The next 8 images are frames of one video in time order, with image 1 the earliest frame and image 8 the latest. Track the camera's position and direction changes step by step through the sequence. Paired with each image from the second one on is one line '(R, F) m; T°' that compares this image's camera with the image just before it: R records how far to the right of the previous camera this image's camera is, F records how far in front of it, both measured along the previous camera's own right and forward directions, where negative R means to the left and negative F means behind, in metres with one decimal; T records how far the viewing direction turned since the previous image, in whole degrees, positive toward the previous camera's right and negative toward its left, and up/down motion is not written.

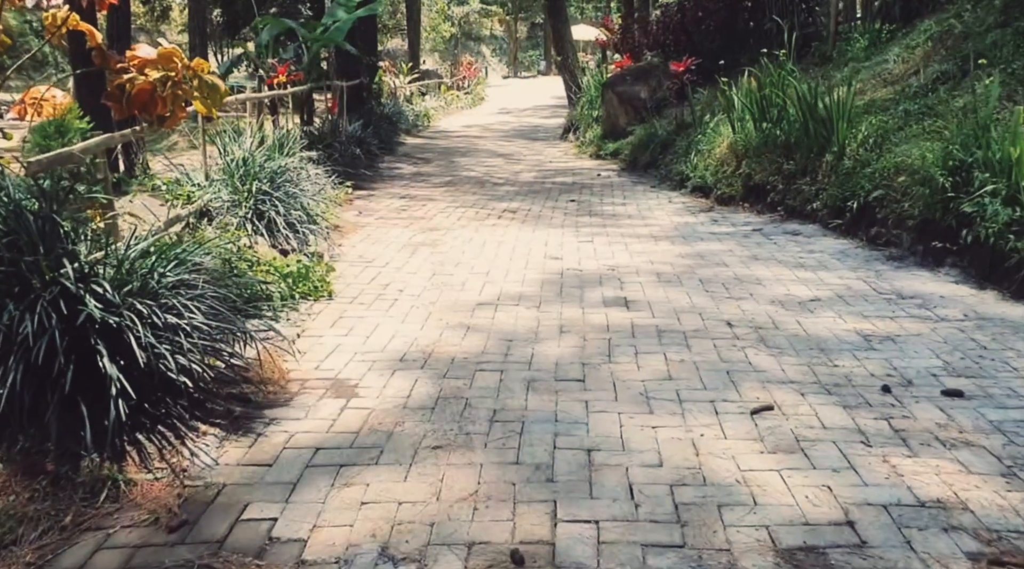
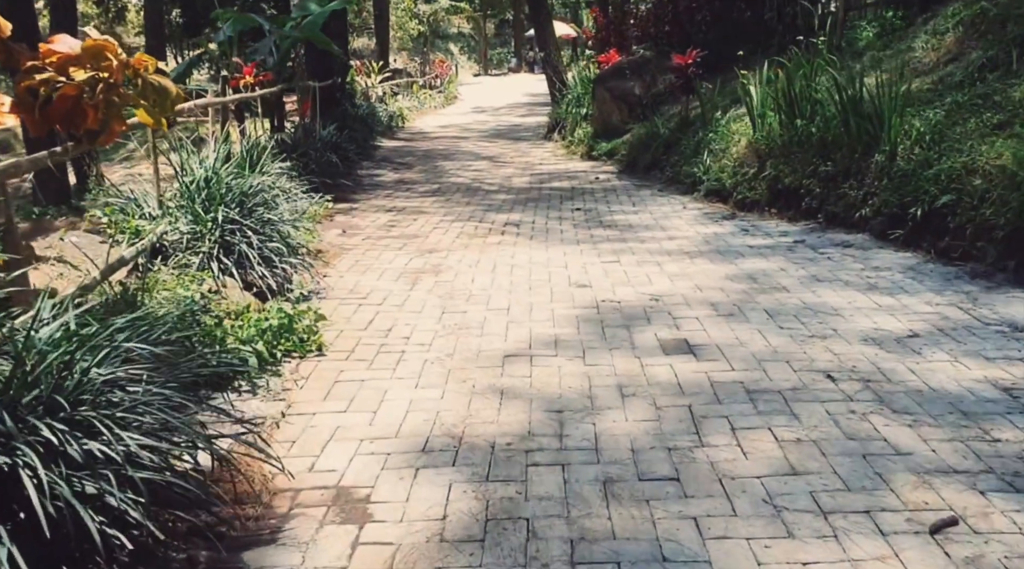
(-0.3, +1.0) m; +2°
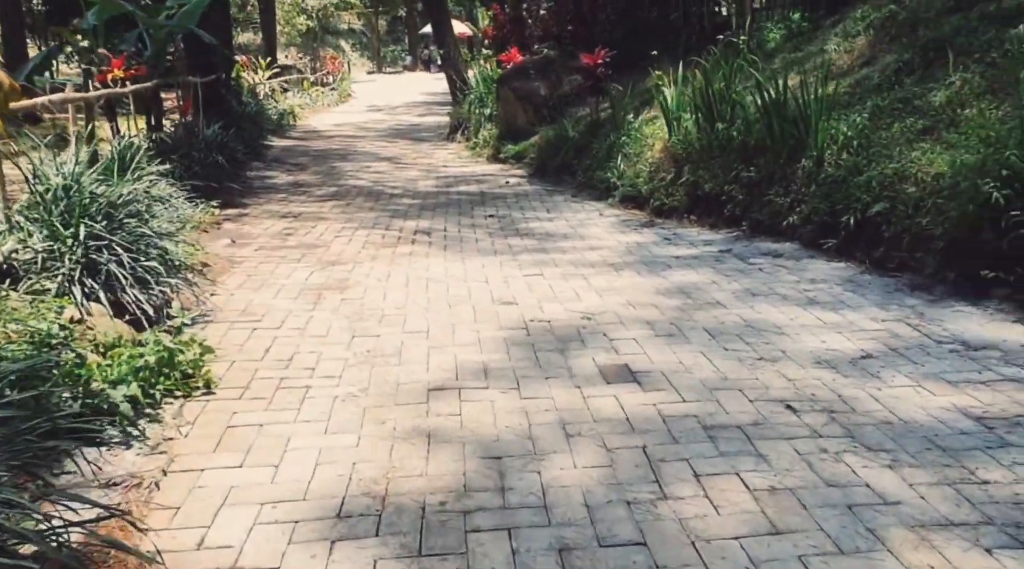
(-0.1, +0.4) m; +6°
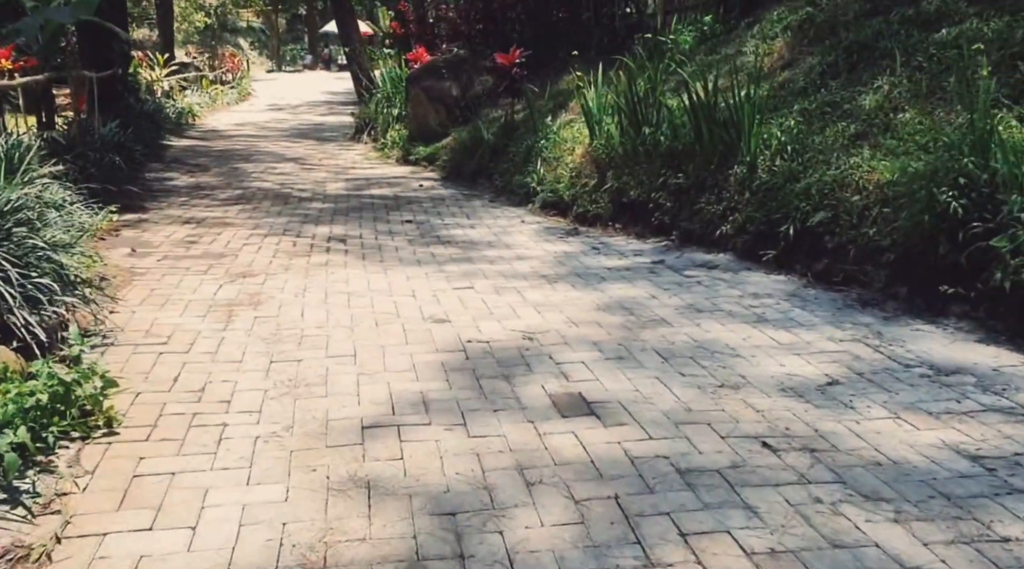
(-0.1, +0.4) m; +6°
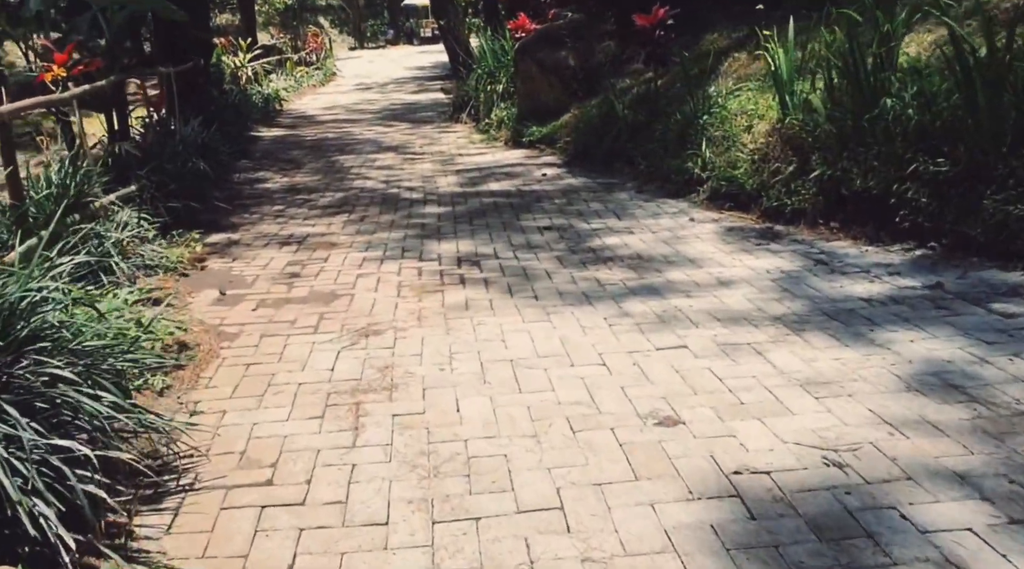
(-0.6, +1.6) m; -5°
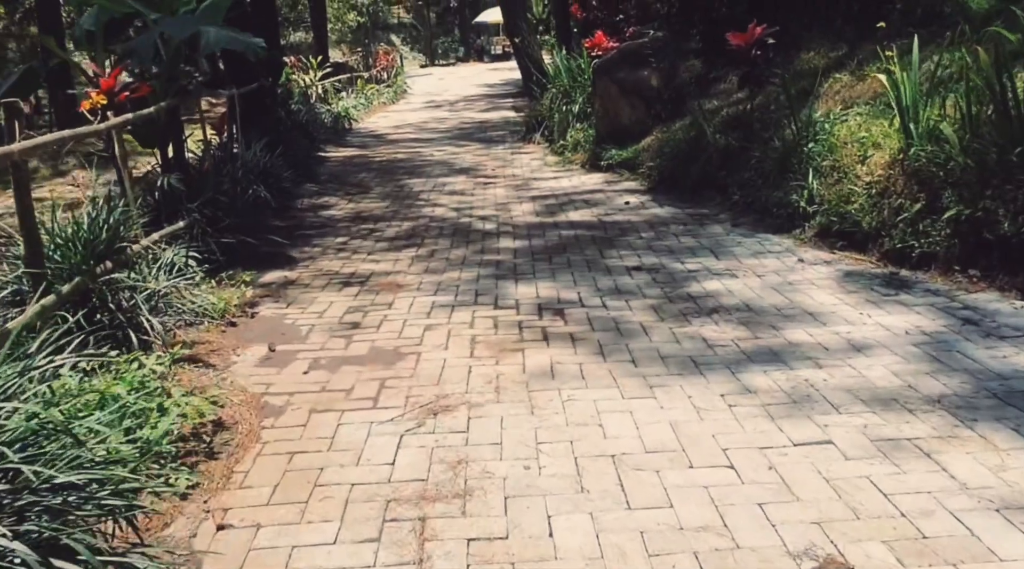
(-0.1, +0.7) m; -4°
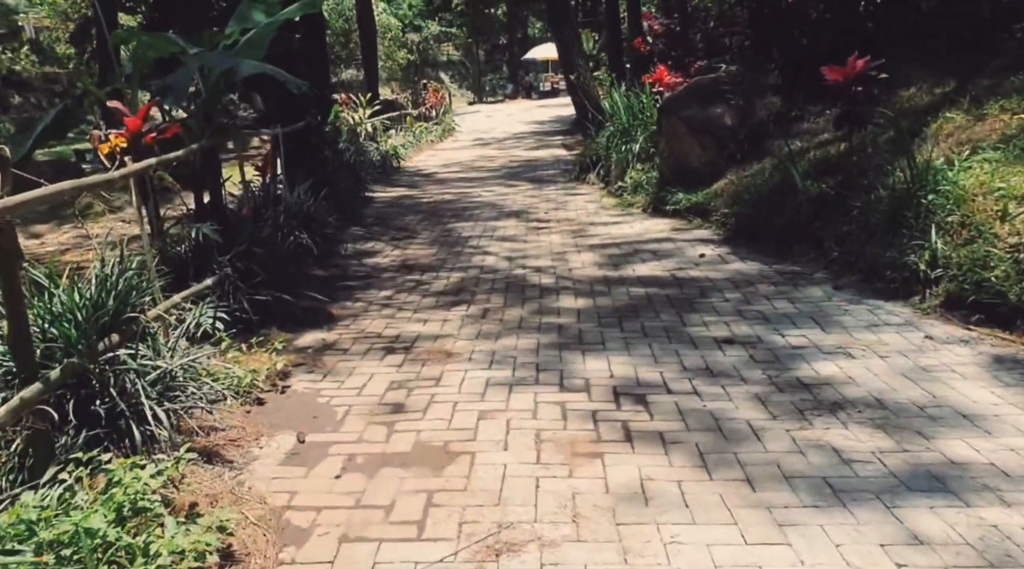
(-0.1, +0.9) m; -3°
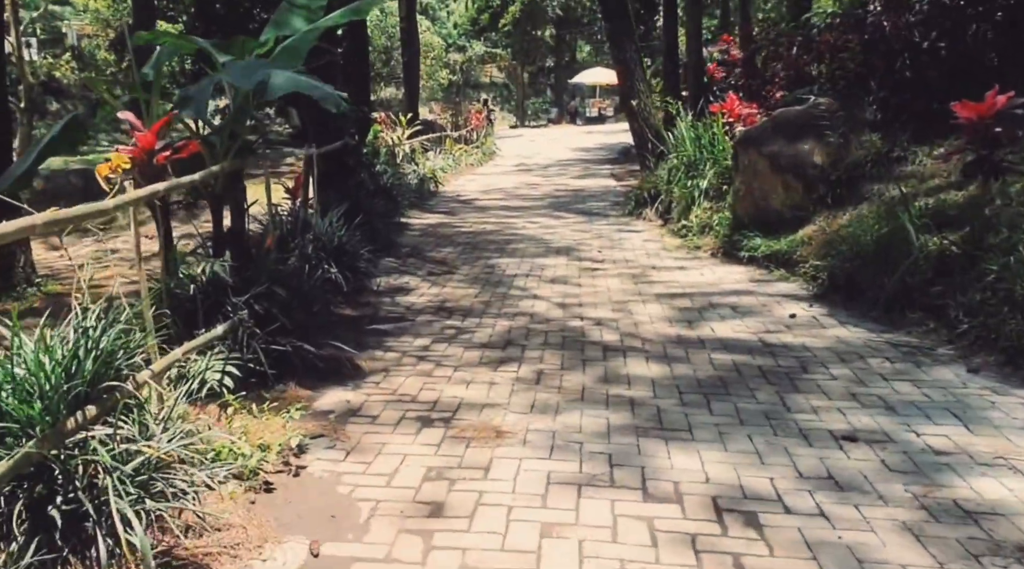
(-0.2, +1.0) m; -2°
